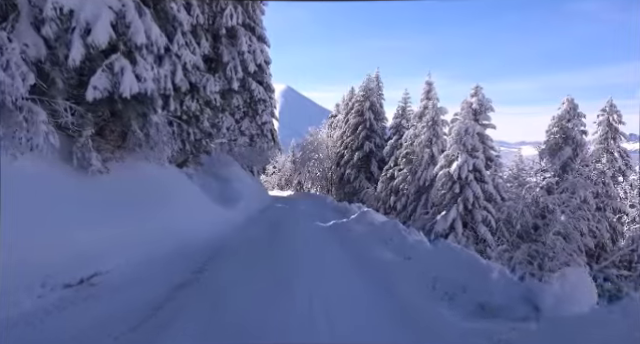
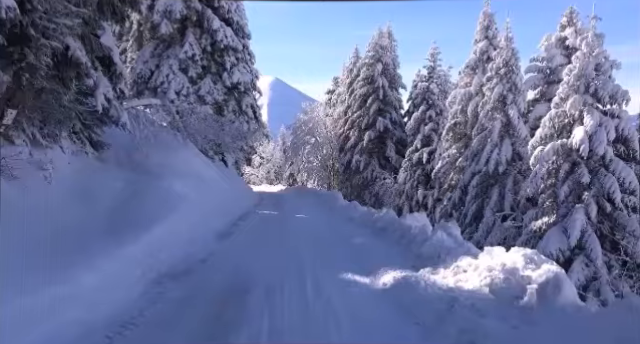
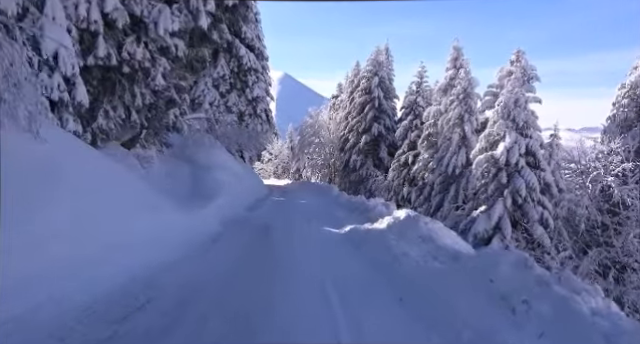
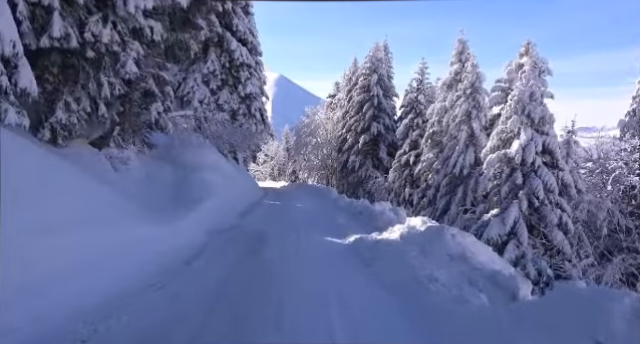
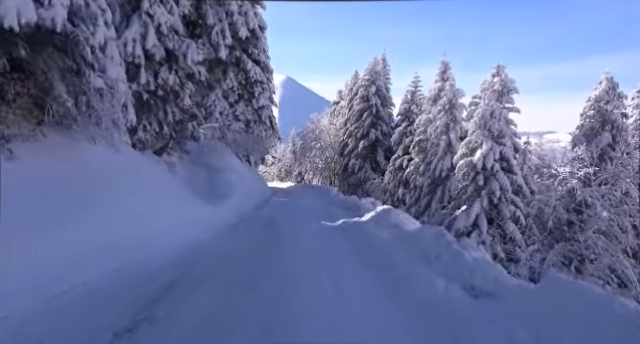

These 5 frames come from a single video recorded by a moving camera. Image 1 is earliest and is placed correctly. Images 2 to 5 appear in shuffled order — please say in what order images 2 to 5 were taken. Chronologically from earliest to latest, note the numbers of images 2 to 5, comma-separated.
5, 3, 4, 2
